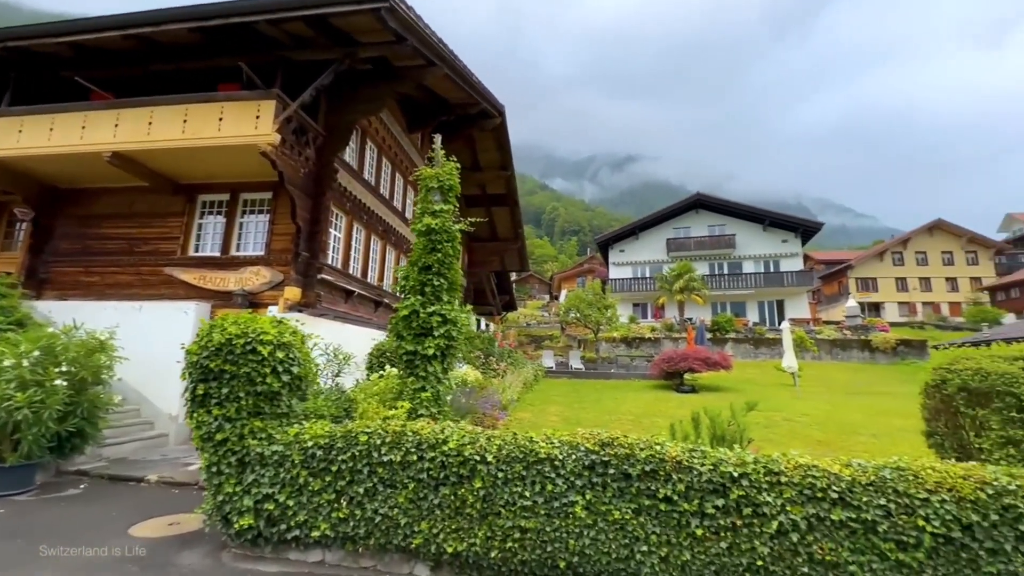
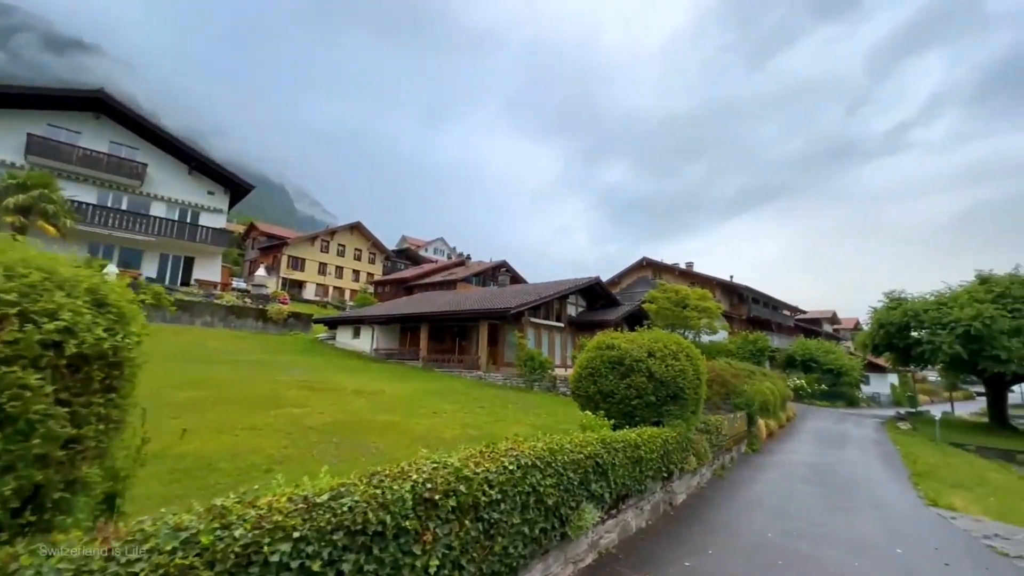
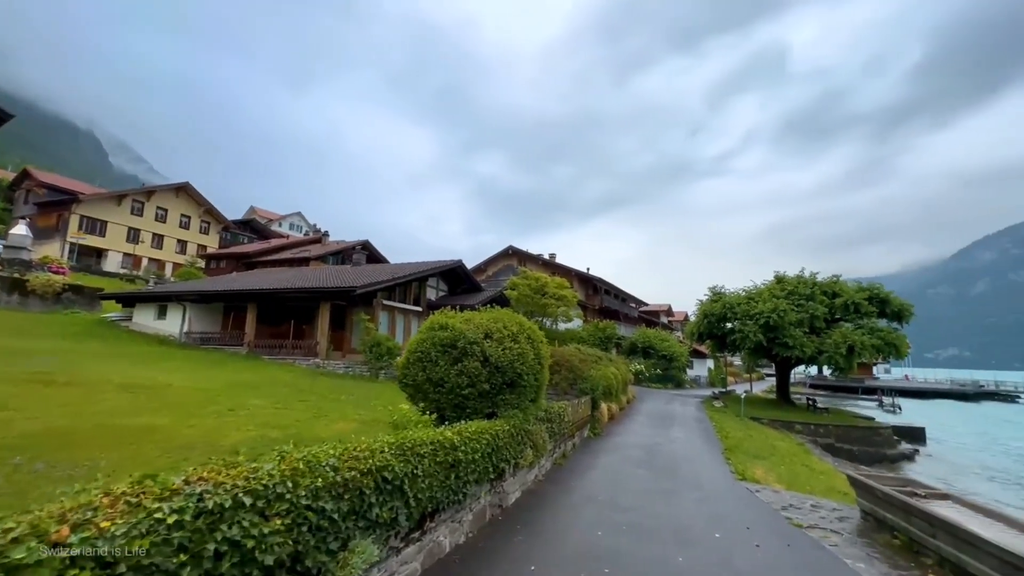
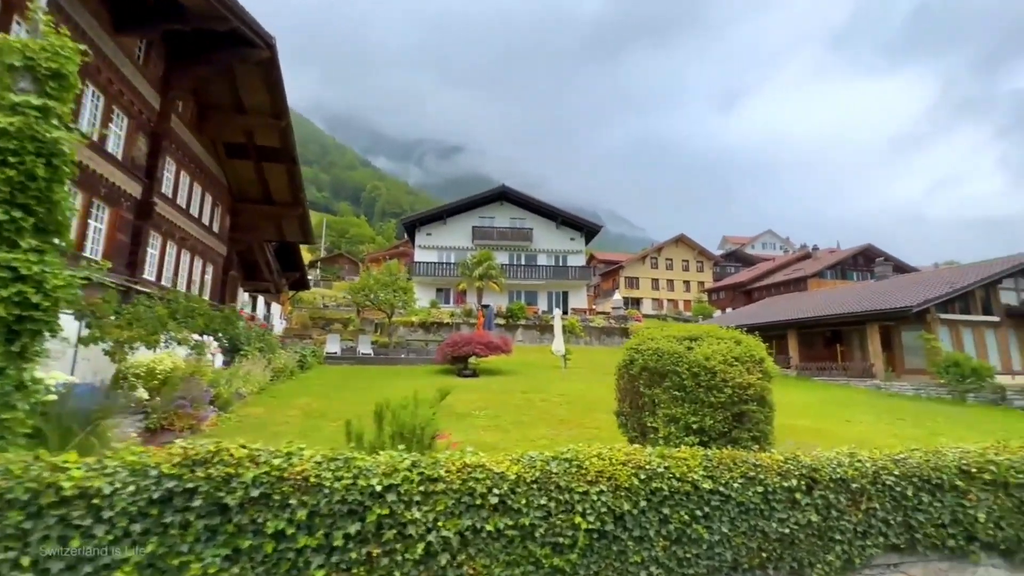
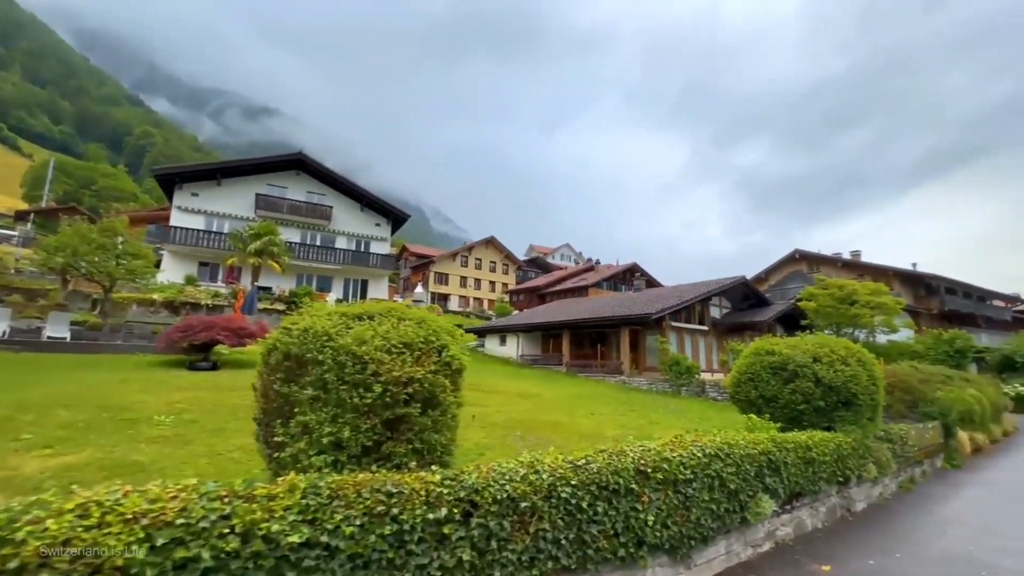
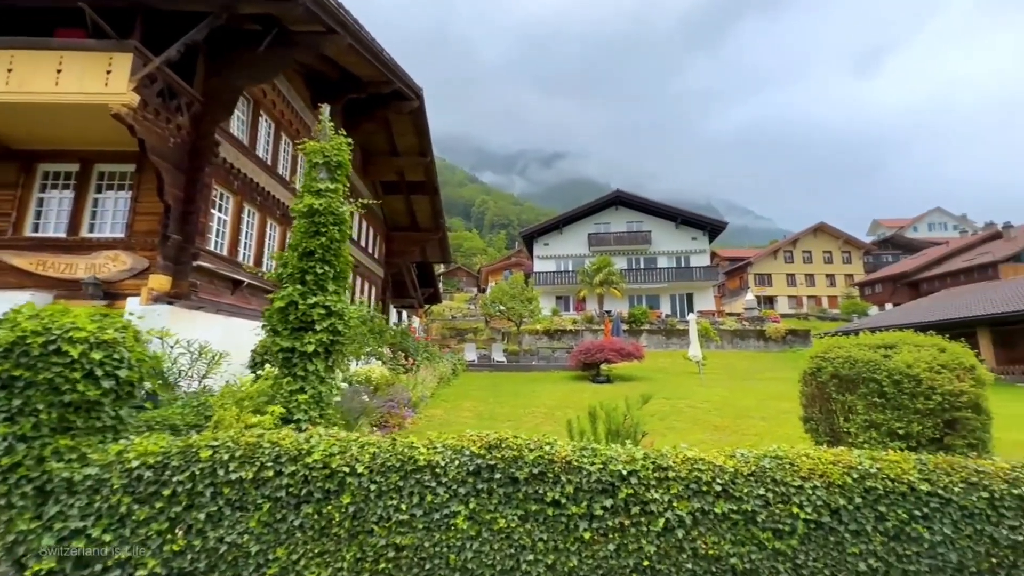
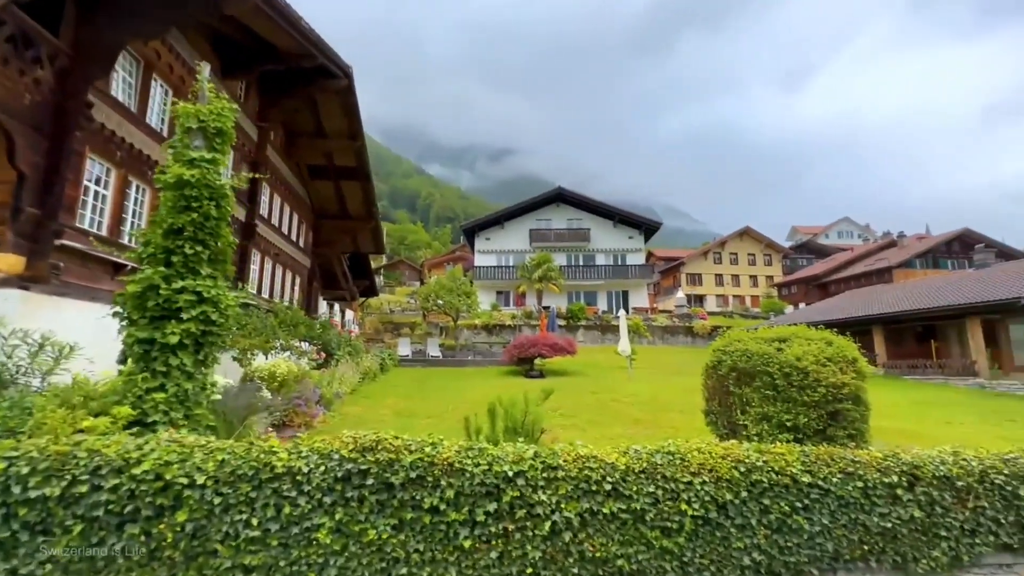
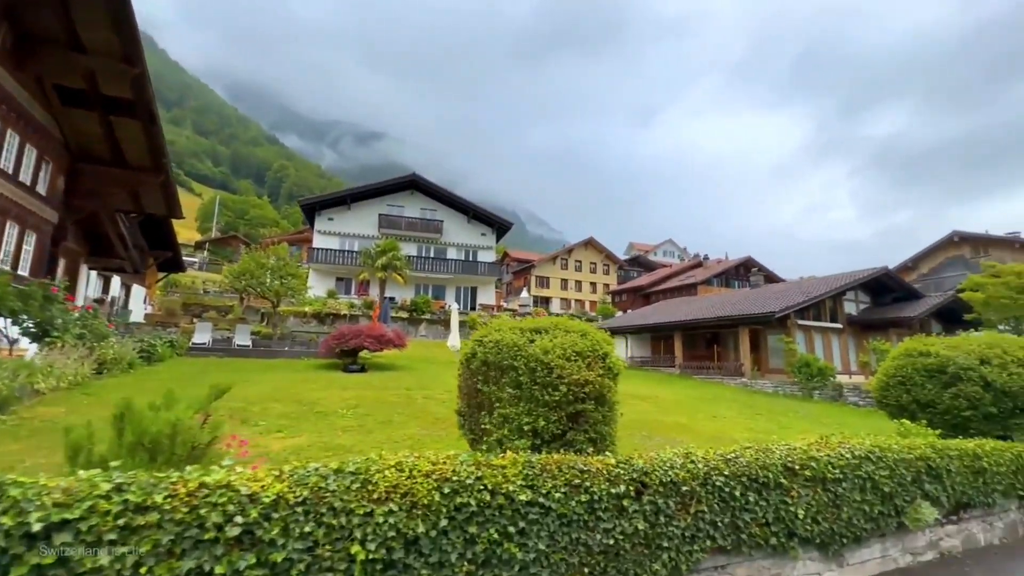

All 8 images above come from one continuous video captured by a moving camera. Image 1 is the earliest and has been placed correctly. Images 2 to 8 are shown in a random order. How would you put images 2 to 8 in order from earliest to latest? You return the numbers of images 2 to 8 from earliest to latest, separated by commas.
6, 7, 4, 8, 5, 2, 3
